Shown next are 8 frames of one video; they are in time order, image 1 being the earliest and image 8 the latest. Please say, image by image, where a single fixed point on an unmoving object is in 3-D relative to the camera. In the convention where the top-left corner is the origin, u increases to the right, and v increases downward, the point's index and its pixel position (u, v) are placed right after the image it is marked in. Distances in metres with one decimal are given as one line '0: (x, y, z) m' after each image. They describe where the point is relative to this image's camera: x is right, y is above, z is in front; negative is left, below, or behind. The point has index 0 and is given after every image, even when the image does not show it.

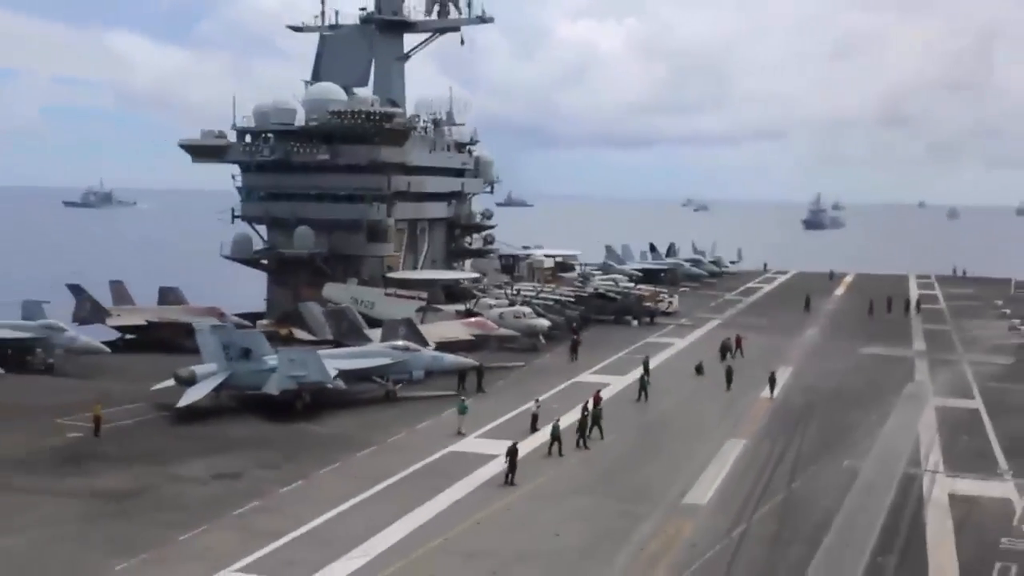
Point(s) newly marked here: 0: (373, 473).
0: (-1.9, -2.4, +15.9) m
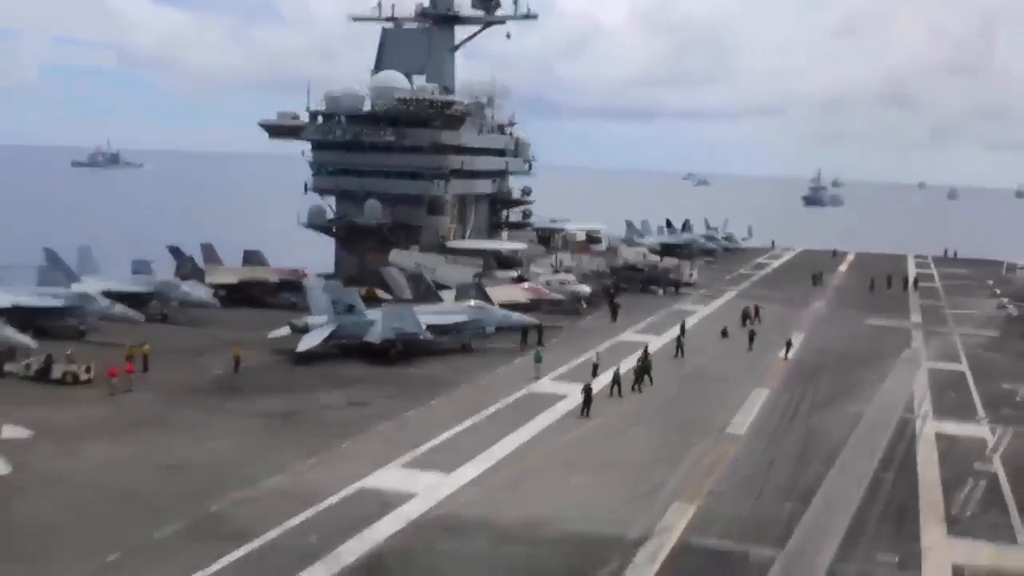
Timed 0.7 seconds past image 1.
0: (-0.7, -1.9, +19.7) m
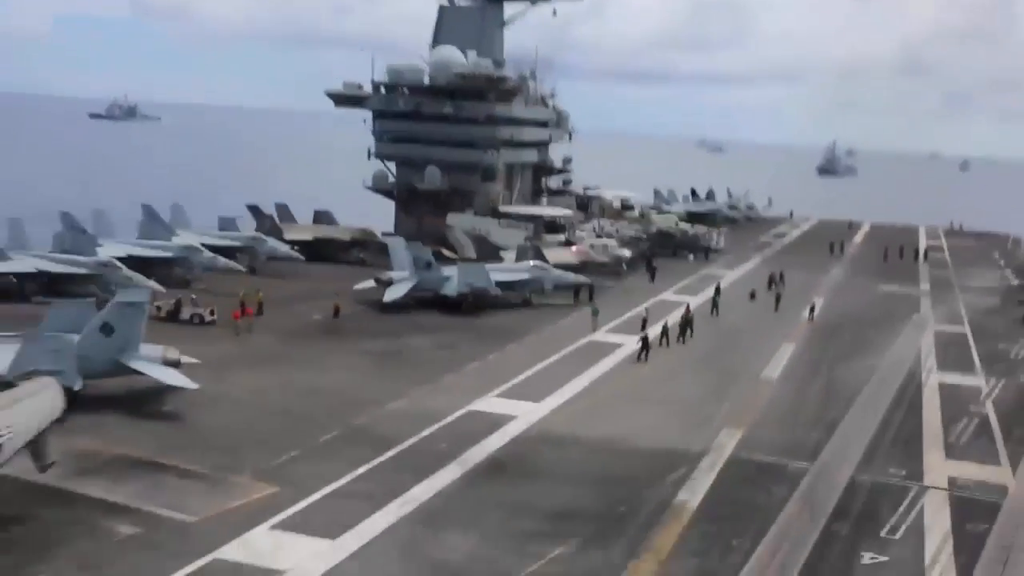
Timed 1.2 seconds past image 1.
0: (+0.5, -1.2, +23.0) m
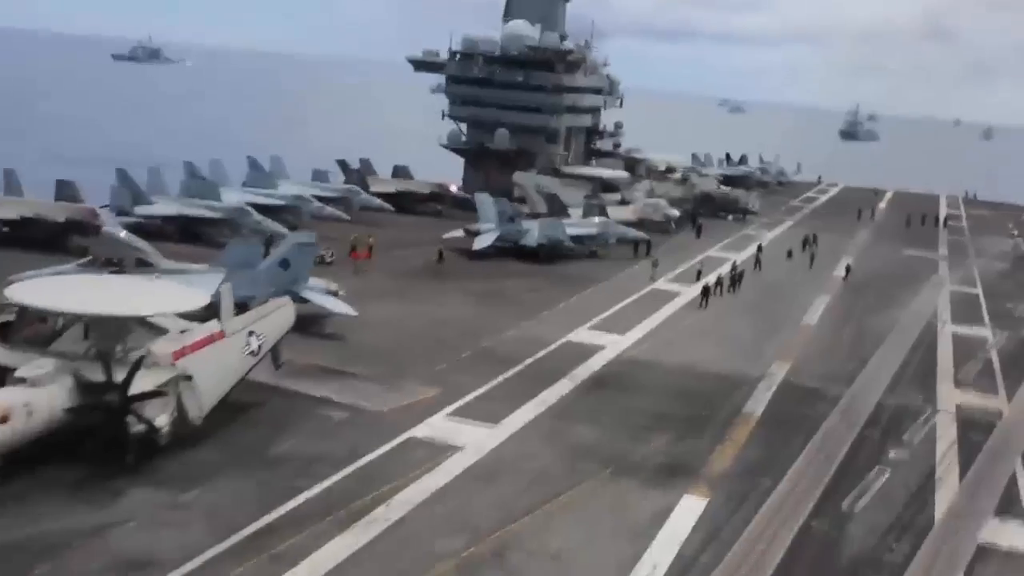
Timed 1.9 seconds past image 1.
0: (+2.3, -0.2, +27.1) m
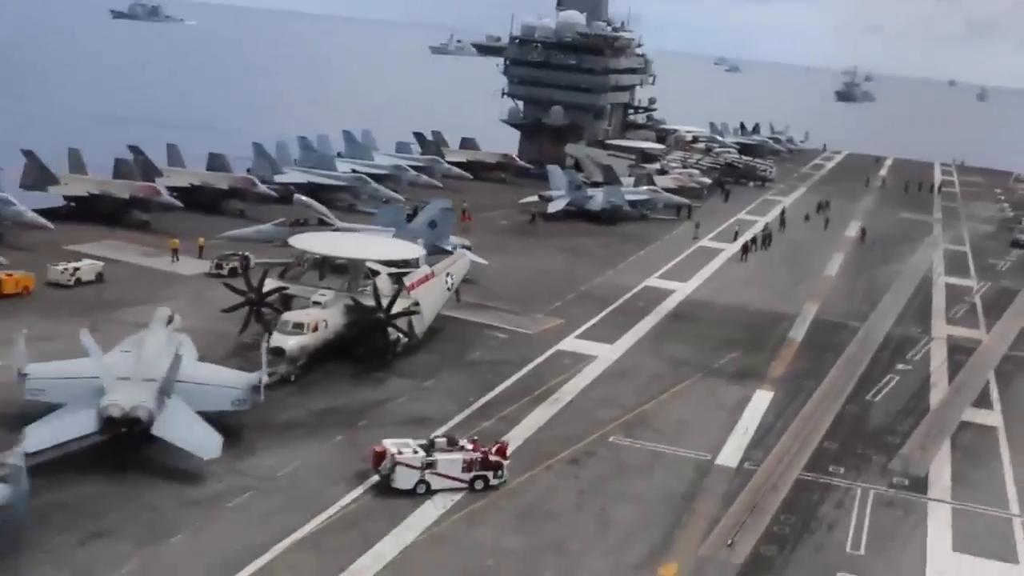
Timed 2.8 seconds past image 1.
0: (+4.3, +1.0, +33.1) m
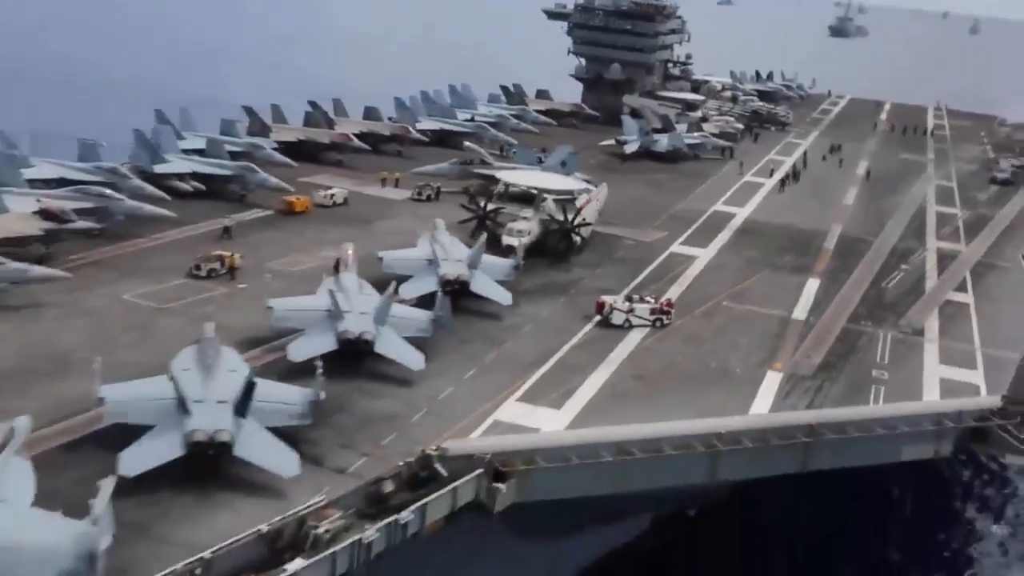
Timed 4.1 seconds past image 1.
0: (+7.4, +3.6, +42.8) m
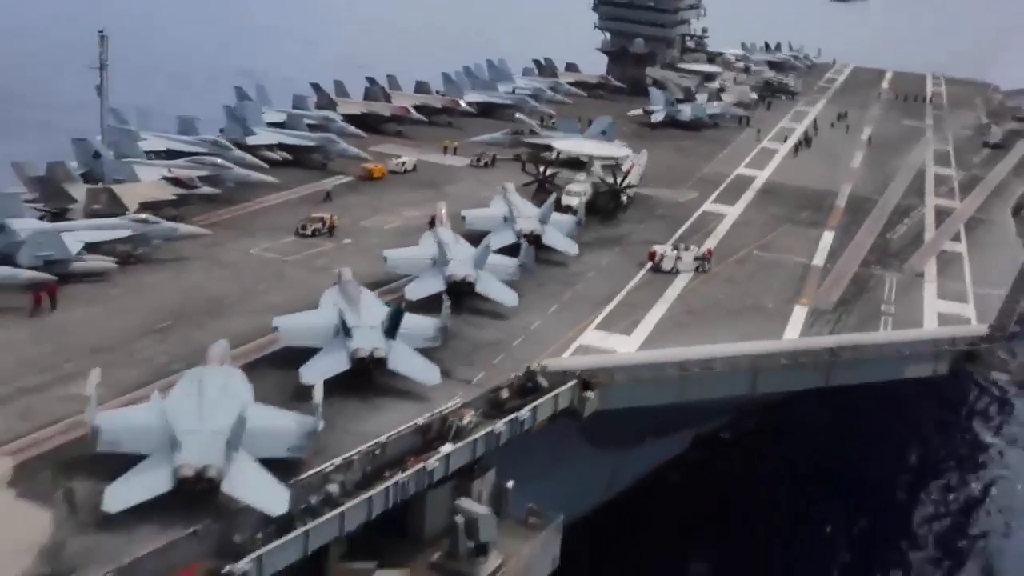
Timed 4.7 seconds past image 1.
0: (+8.8, +5.3, +47.1) m
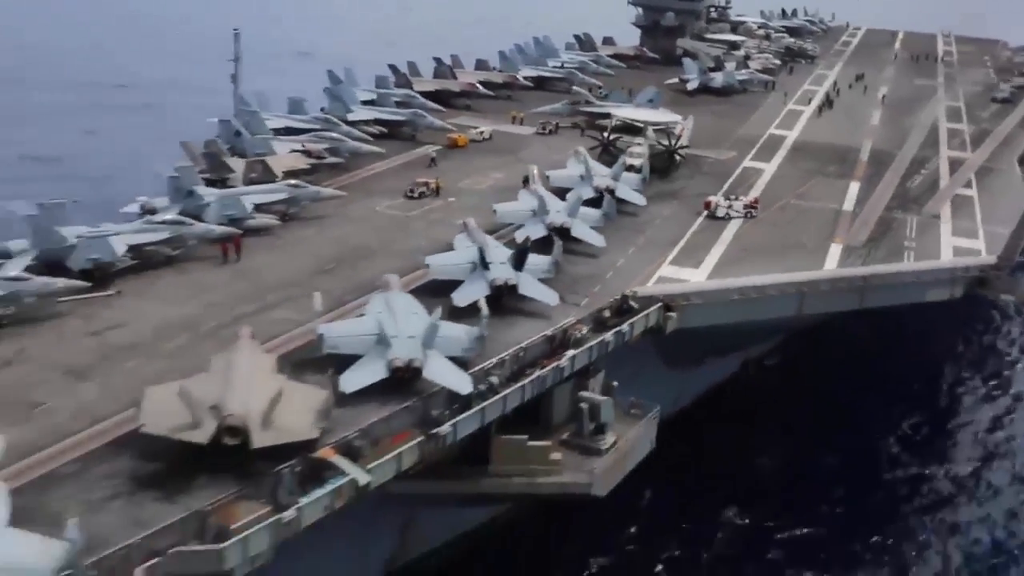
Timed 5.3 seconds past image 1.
0: (+11.0, +7.5, +52.5) m
